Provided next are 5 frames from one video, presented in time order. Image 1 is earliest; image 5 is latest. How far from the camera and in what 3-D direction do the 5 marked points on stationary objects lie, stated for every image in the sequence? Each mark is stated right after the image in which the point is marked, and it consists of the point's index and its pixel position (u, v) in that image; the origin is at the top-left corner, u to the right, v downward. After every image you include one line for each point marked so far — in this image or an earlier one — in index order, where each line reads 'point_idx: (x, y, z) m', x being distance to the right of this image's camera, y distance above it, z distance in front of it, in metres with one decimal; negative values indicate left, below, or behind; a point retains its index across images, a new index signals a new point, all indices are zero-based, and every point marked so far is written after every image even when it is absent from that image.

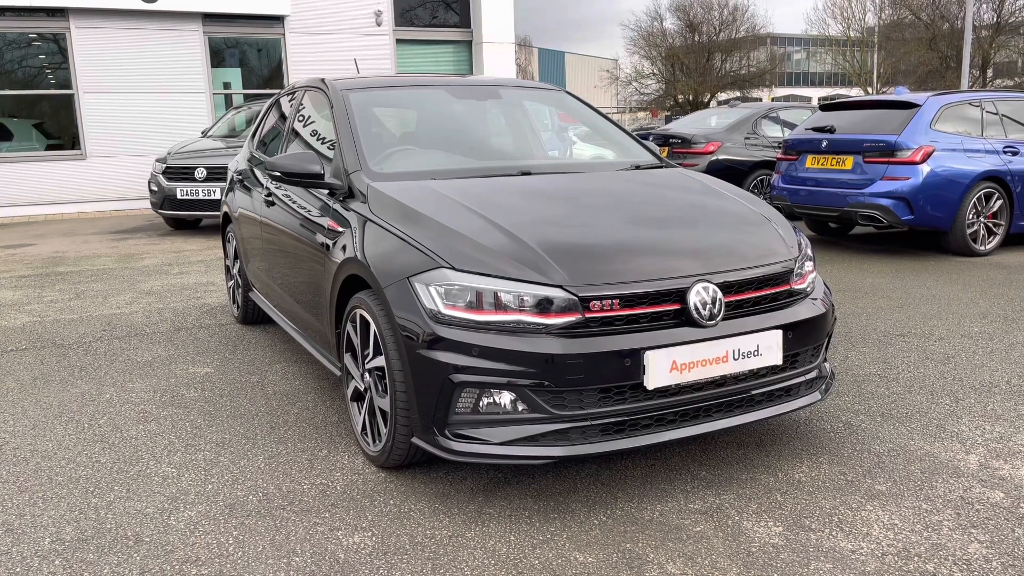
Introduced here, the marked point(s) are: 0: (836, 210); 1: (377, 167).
0: (+2.9, +0.7, +7.6) m
1: (-0.6, +0.5, +3.5) m
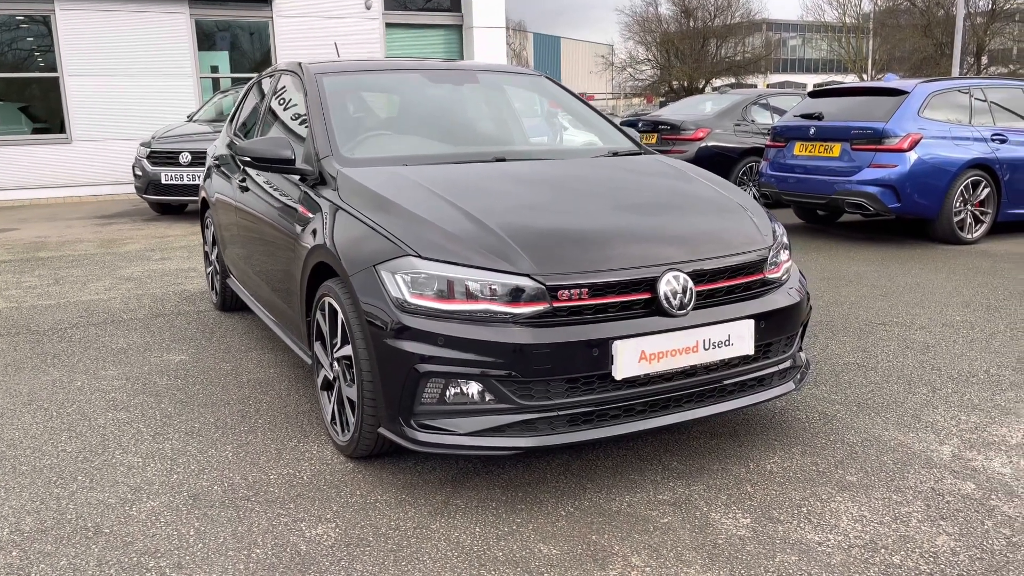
0: (+2.8, +0.8, +7.6) m
1: (-0.7, +0.6, +3.5) m
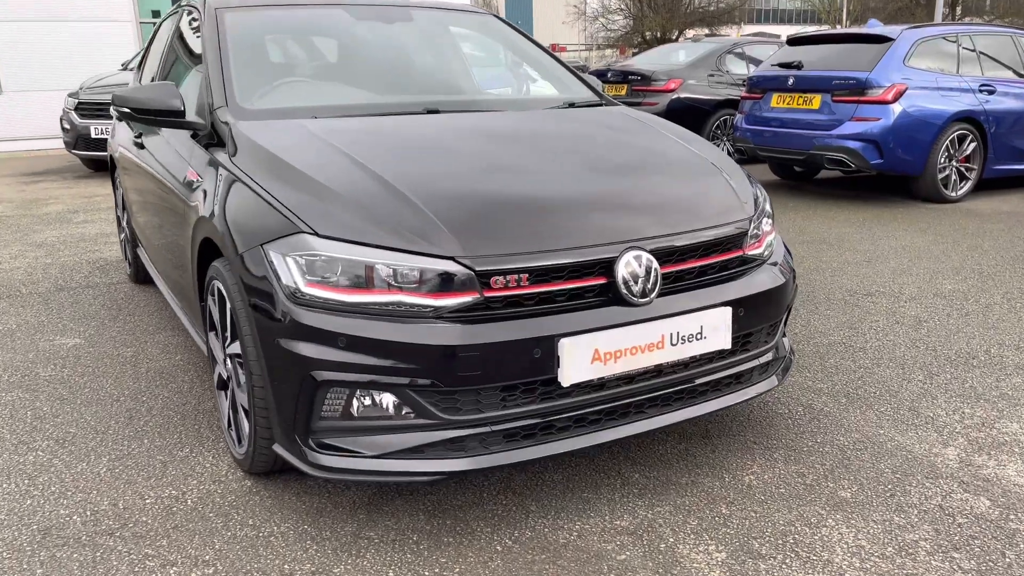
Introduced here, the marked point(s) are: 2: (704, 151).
0: (+2.4, +1.1, +7.1) m
1: (-0.9, +0.6, +2.9) m
2: (+0.7, +0.5, +2.9) m
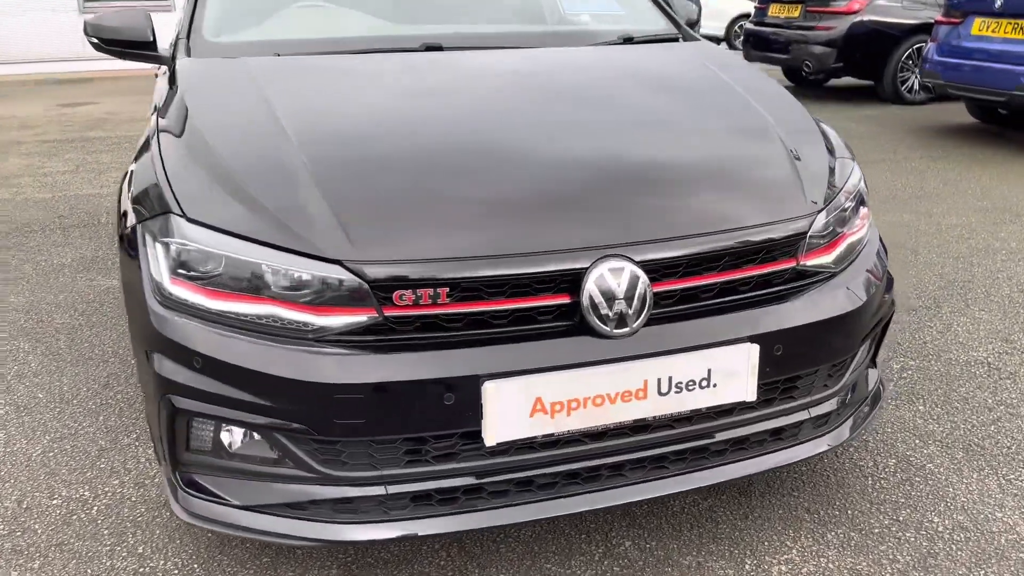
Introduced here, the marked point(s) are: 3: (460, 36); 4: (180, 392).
0: (+3.4, +1.3, +5.8) m
1: (-0.8, +0.7, +2.4) m
2: (+0.7, +0.5, +2.2) m
3: (-0.1, +0.8, +2.6) m
4: (-0.6, -0.2, +1.6) m
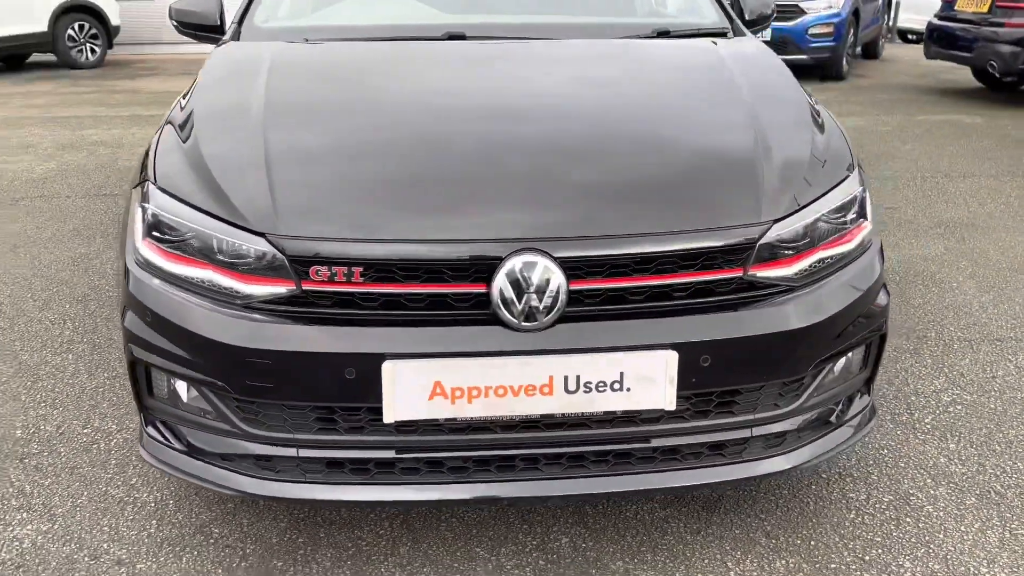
0: (+4.1, +1.1, +5.0) m
1: (-0.7, +0.8, +2.6) m
2: (+0.7, +0.4, +2.0) m
3: (0.0, +0.8, +2.6) m
4: (-0.8, -0.1, +1.8) m
